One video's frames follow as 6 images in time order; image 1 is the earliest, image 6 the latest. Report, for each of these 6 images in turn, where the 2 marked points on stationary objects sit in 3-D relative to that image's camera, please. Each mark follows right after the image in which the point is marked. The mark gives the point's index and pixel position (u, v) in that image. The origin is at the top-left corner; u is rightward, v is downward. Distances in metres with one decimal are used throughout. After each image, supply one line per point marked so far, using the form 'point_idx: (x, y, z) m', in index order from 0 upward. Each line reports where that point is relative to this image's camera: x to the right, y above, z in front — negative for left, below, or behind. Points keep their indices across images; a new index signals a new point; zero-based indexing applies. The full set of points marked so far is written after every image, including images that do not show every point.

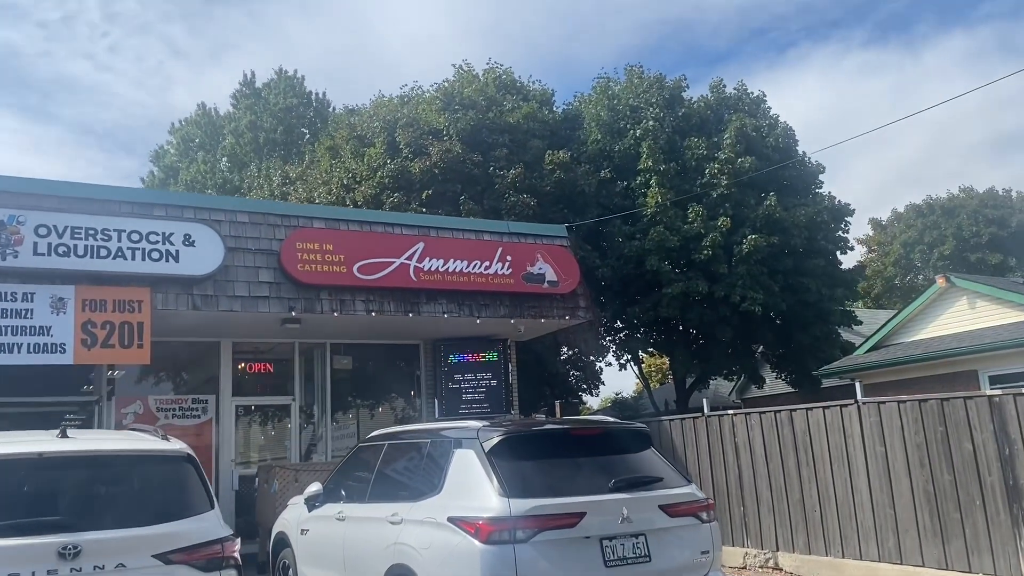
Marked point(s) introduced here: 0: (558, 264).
0: (+0.7, +0.3, +12.7) m
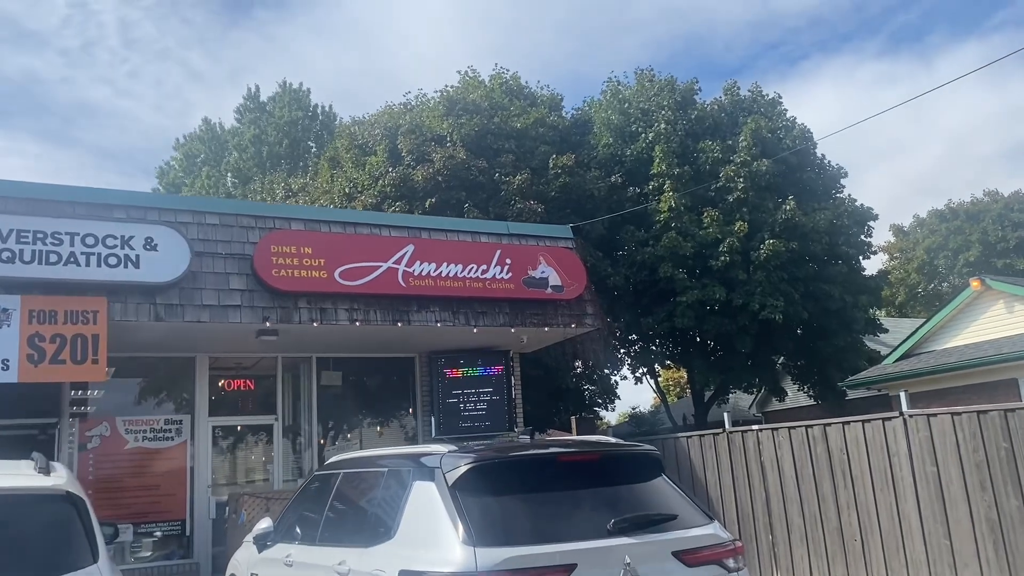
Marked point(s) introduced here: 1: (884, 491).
0: (+0.7, +0.3, +11.6) m
1: (+3.3, -1.8, +7.7) m
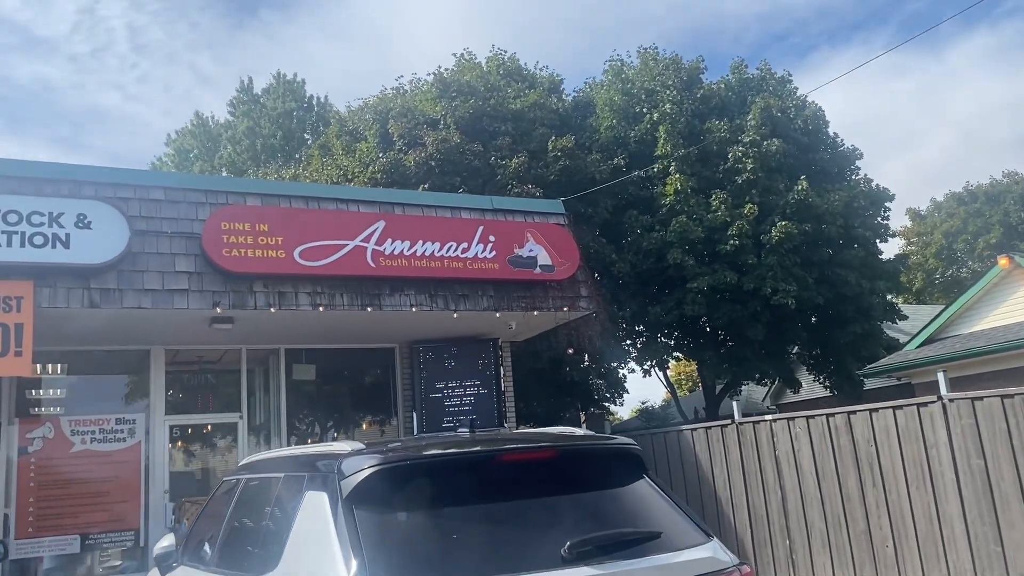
0: (+0.5, +0.5, +10.5) m
1: (+3.1, -1.5, +6.6) m
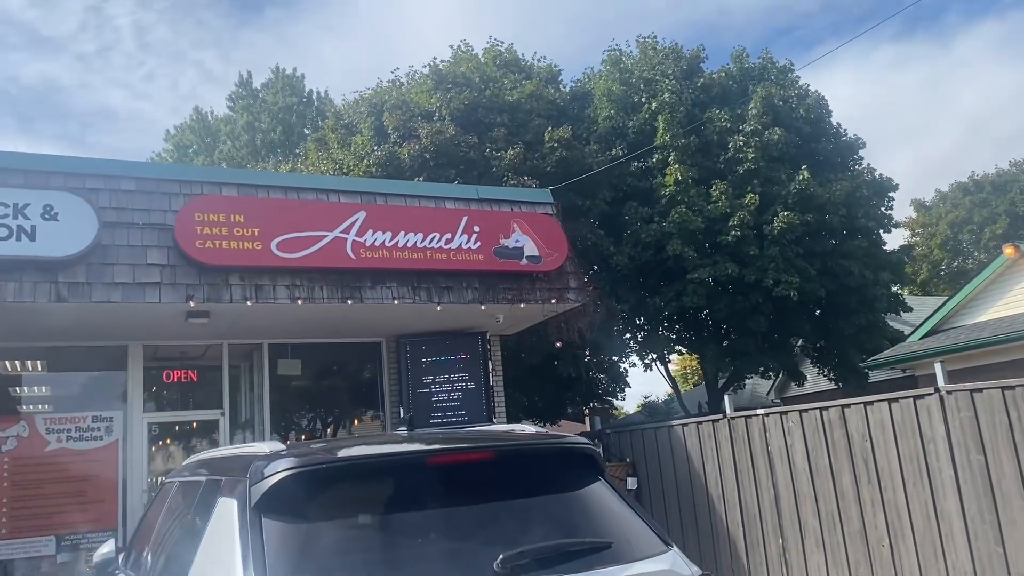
0: (+0.3, +0.6, +10.2) m
1: (+2.9, -1.4, +6.3) m
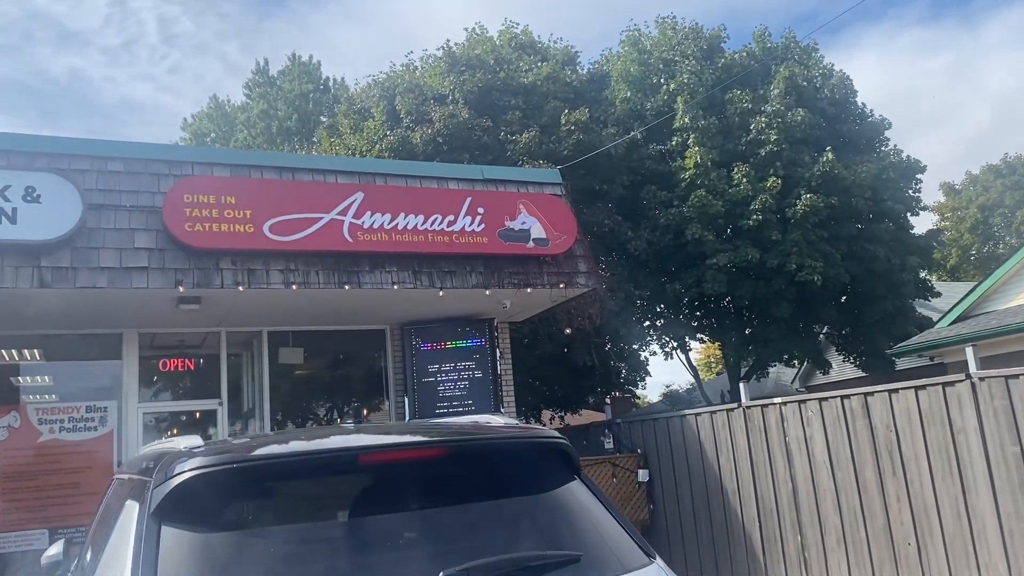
0: (+0.4, +0.8, +9.8) m
1: (+2.9, -1.3, +5.8) m
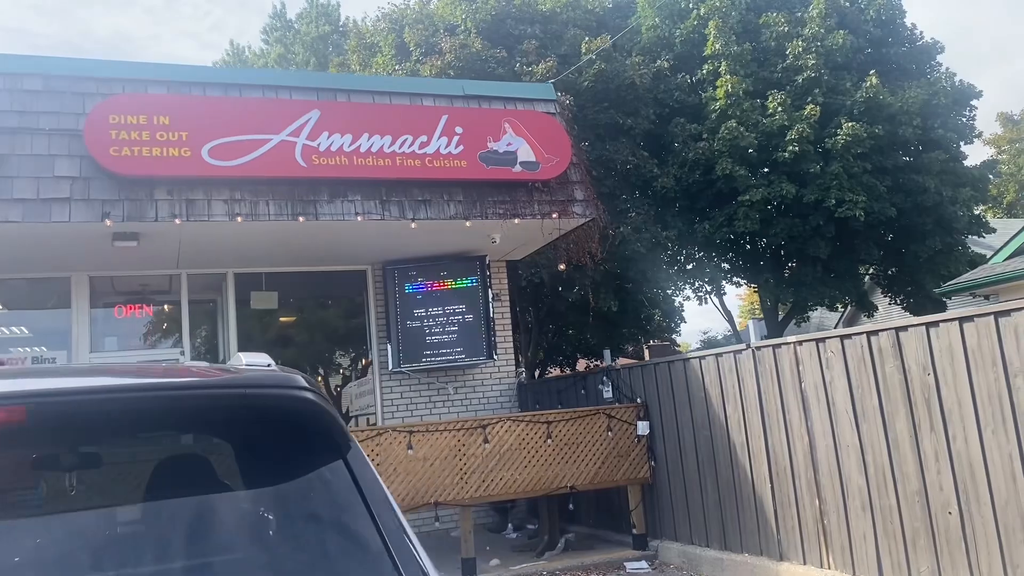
0: (+0.2, +1.5, +8.6) m
1: (+2.6, -0.8, +4.6) m
